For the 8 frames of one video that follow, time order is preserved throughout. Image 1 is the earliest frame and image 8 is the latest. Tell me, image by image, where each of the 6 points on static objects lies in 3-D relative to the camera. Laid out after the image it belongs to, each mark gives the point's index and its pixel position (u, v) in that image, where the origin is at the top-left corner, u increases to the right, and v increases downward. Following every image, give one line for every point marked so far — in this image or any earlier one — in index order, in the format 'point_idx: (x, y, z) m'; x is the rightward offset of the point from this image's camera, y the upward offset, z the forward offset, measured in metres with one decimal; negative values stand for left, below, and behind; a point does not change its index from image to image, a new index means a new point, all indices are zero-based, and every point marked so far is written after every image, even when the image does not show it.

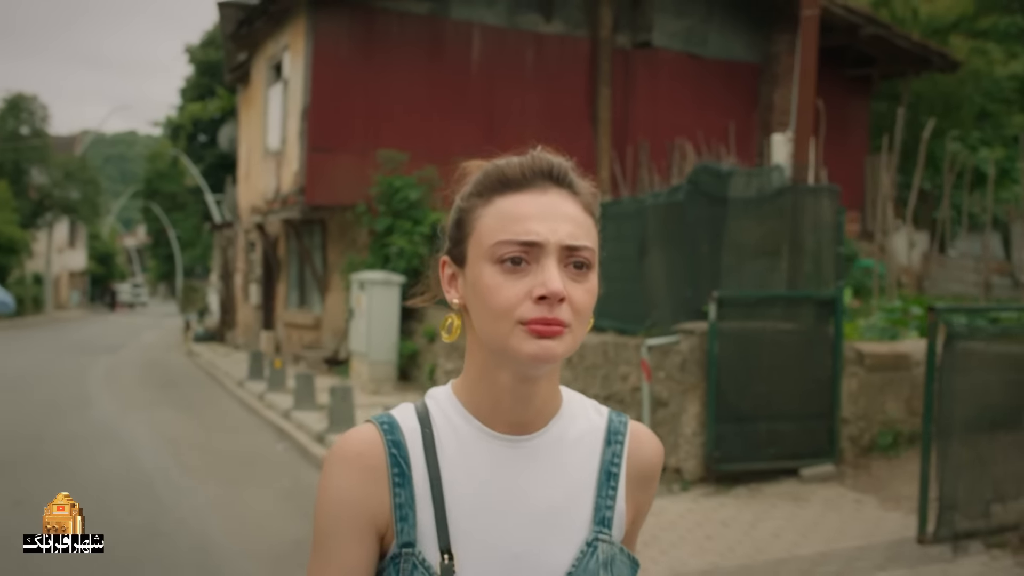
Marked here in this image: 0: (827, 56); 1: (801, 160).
0: (+5.8, +4.3, +17.7) m
1: (+2.2, +1.0, +7.4) m
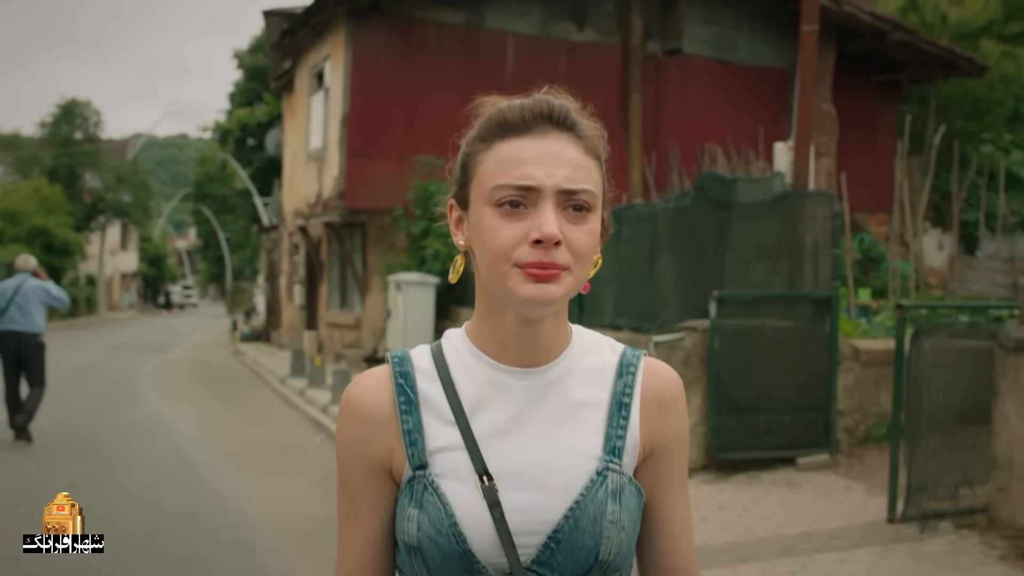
0: (+6.5, +4.3, +17.9) m
1: (+2.4, +1.0, +7.8) m
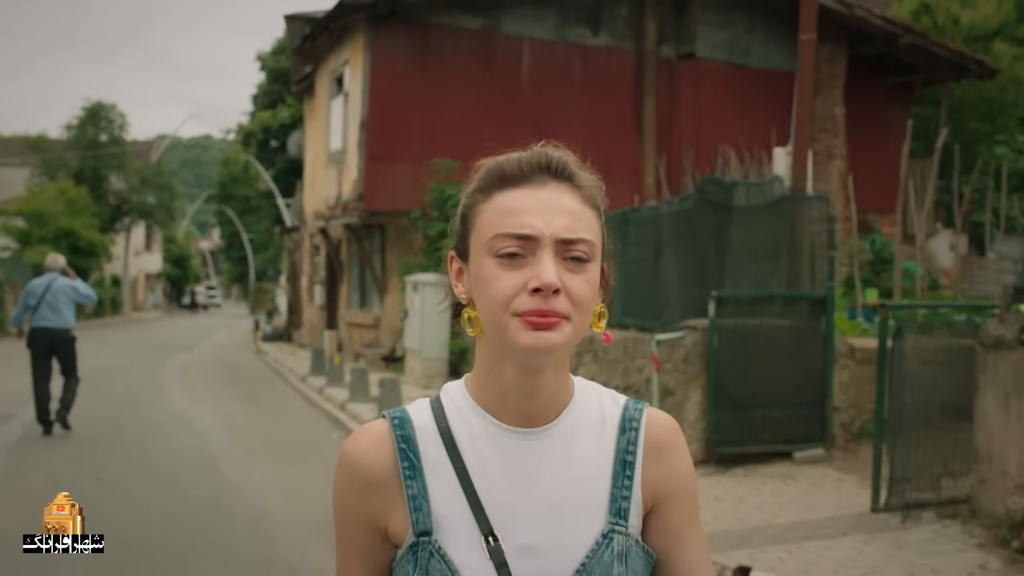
0: (+6.8, +4.2, +18.1) m
1: (+2.4, +1.0, +8.1) m
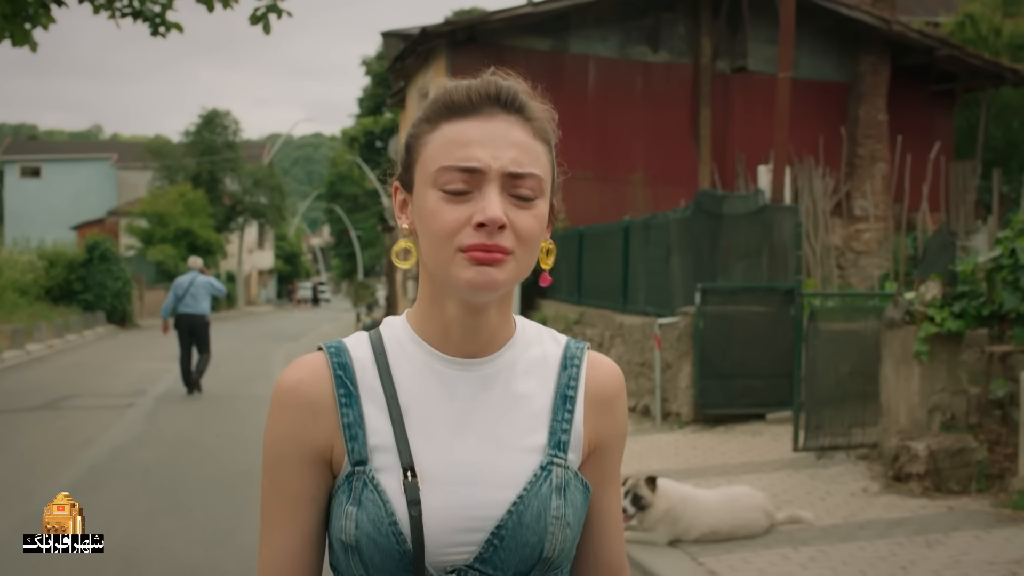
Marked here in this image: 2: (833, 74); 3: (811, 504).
0: (+8.1, +4.3, +19.3) m
1: (+2.7, +1.0, +9.8) m
2: (+6.4, +4.3, +19.0) m
3: (+2.1, -1.5, +6.7) m
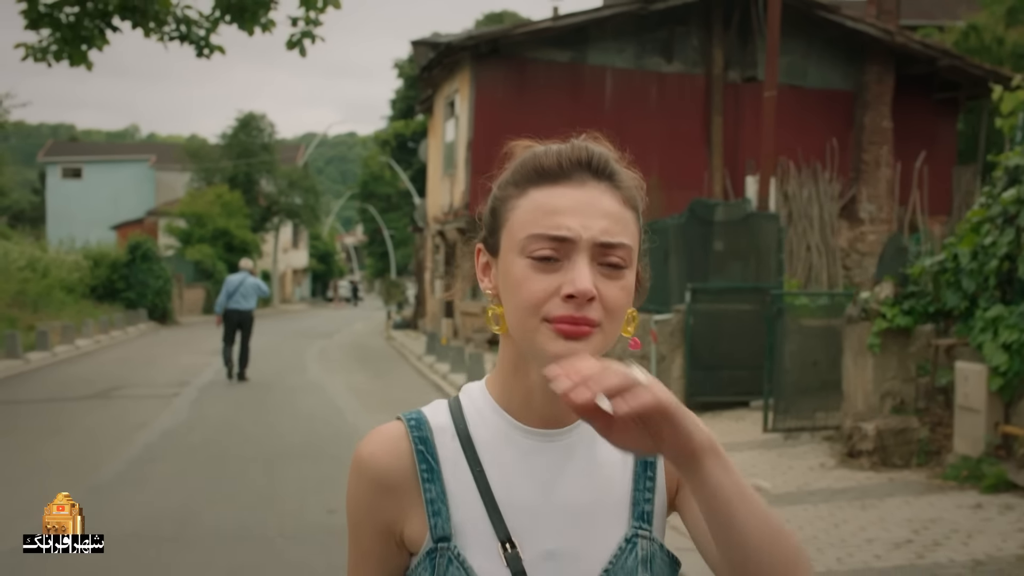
0: (+8.6, +4.3, +20.0) m
1: (+2.9, +1.1, +10.8) m
2: (+6.8, +4.3, +19.8) m
3: (+2.1, -1.5, +7.6) m
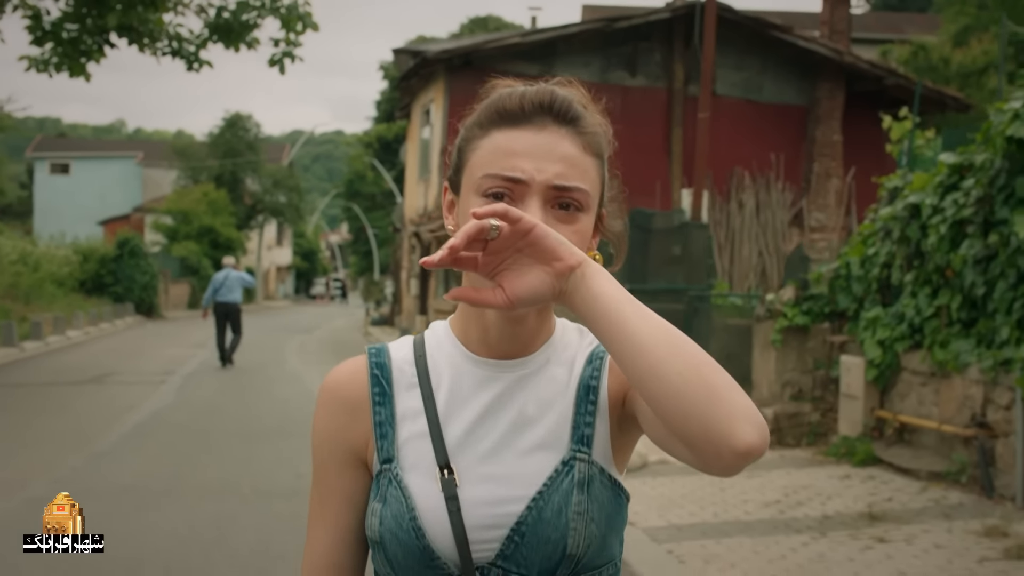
0: (+7.9, +4.2, +21.3) m
1: (+2.3, +1.0, +11.9) m
2: (+6.2, +4.2, +21.0) m
3: (+1.6, -1.5, +8.8) m
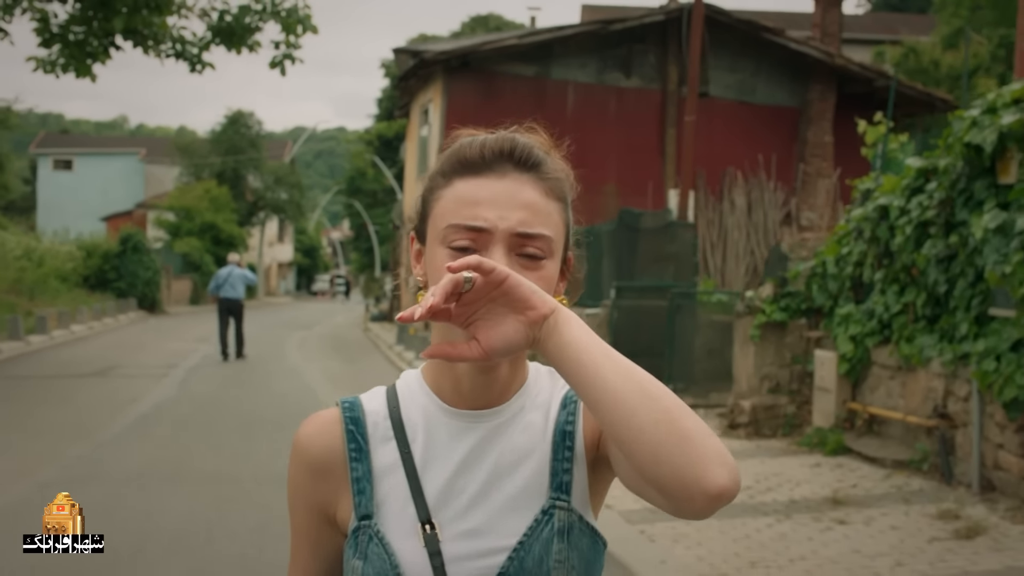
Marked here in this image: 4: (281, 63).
0: (+7.9, +4.3, +21.7) m
1: (+2.2, +1.1, +12.3) m
2: (+6.1, +4.2, +21.4) m
3: (+1.5, -1.5, +9.2) m
4: (-3.1, +3.0, +12.6) m
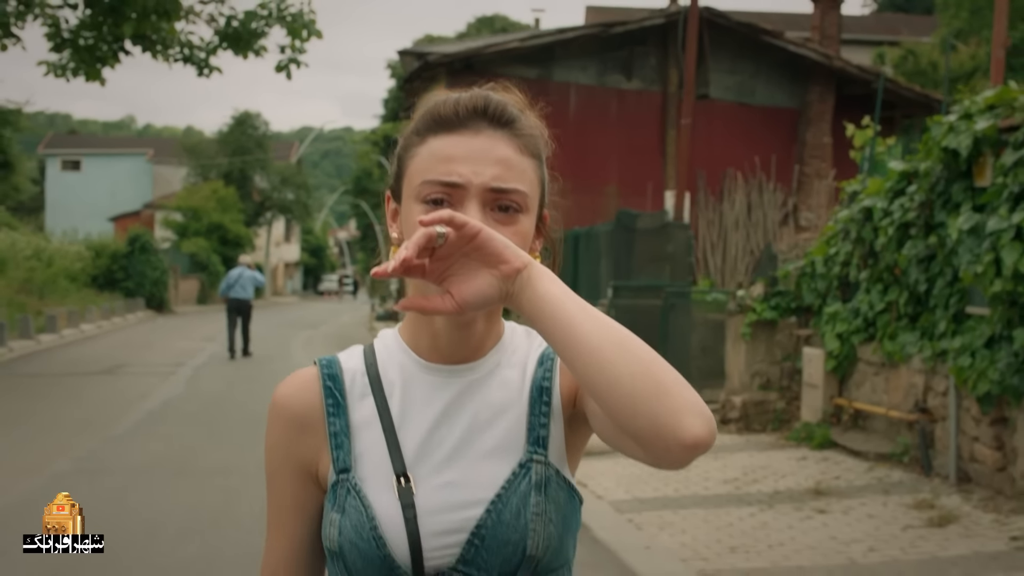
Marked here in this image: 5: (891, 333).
0: (+7.9, +4.3, +21.9) m
1: (+2.2, +1.1, +12.6) m
2: (+6.2, +4.3, +21.6) m
3: (+1.4, -1.5, +9.5) m
4: (-3.1, +3.0, +12.9) m
5: (+3.3, -0.4, +8.2) m
